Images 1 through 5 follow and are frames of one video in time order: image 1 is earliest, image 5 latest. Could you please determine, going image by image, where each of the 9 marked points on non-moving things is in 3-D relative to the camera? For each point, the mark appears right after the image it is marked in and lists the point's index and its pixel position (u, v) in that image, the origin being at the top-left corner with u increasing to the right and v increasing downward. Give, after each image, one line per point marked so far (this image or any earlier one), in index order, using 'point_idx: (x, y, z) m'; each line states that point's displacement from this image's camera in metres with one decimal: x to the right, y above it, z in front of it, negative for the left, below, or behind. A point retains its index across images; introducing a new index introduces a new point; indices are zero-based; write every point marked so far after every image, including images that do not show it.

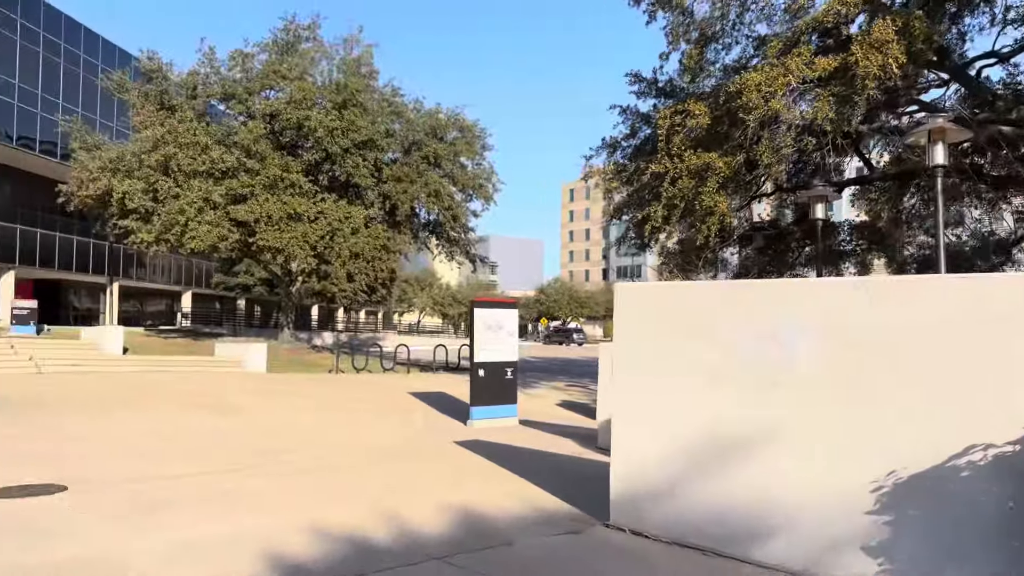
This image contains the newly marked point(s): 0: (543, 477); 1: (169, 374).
0: (+0.3, -2.1, +9.0) m
1: (-8.0, -2.0, +18.9) m
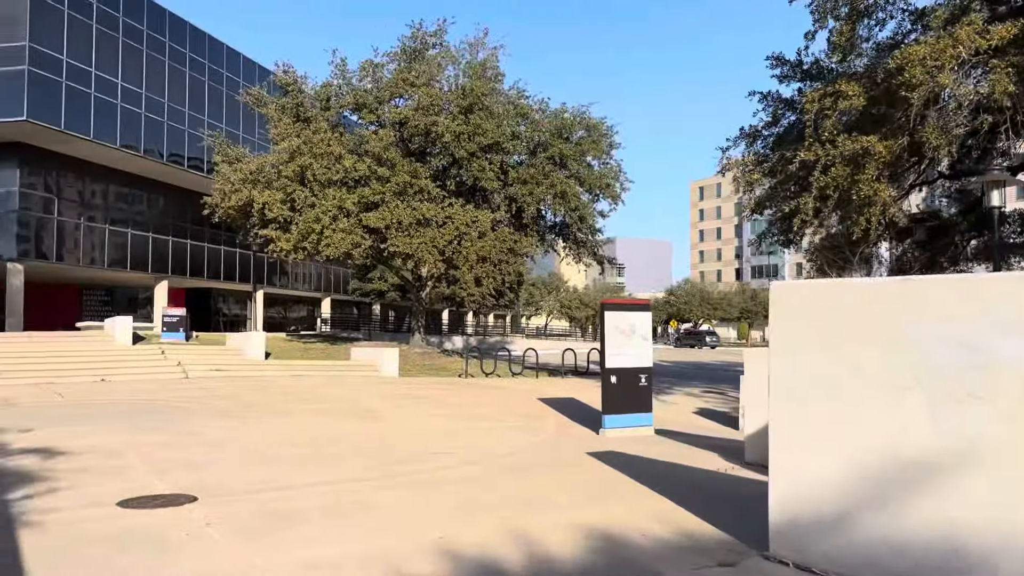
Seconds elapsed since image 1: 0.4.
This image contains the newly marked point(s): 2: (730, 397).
0: (+1.8, -2.1, +8.2) m
1: (-4.9, -2.2, +19.4) m
2: (+5.3, -2.6, +19.4) m
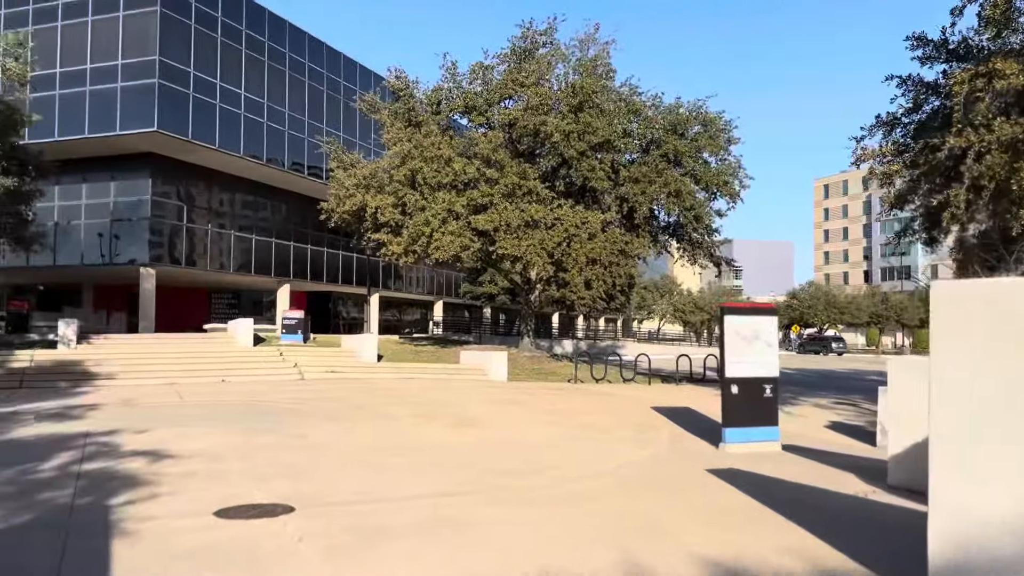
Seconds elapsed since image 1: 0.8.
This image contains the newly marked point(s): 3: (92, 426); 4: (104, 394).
0: (+2.8, -2.2, +7.3) m
1: (-2.3, -2.3, +19.2) m
2: (+7.8, -2.7, +17.9) m
3: (-5.9, -1.9, +11.2) m
4: (-8.1, -2.1, +15.9) m
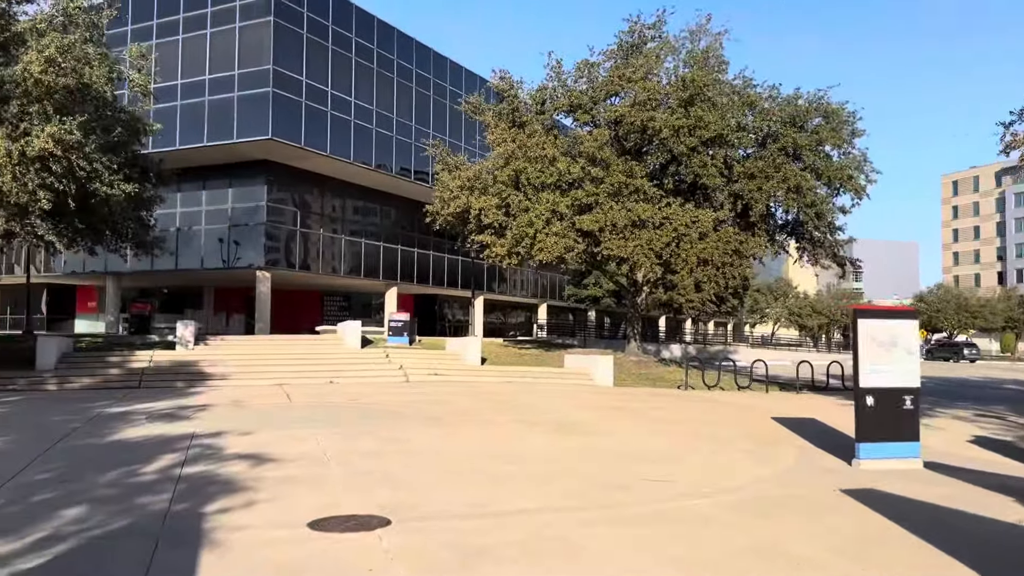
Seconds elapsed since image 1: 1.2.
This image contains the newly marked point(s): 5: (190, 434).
0: (+3.7, -2.1, +6.3) m
1: (+0.2, -2.3, +18.8) m
2: (+10.1, -2.7, +16.1) m
3: (-4.4, -1.9, +11.3) m
4: (-6.0, -2.1, +16.2) m
5: (-4.2, -1.9, +10.3) m
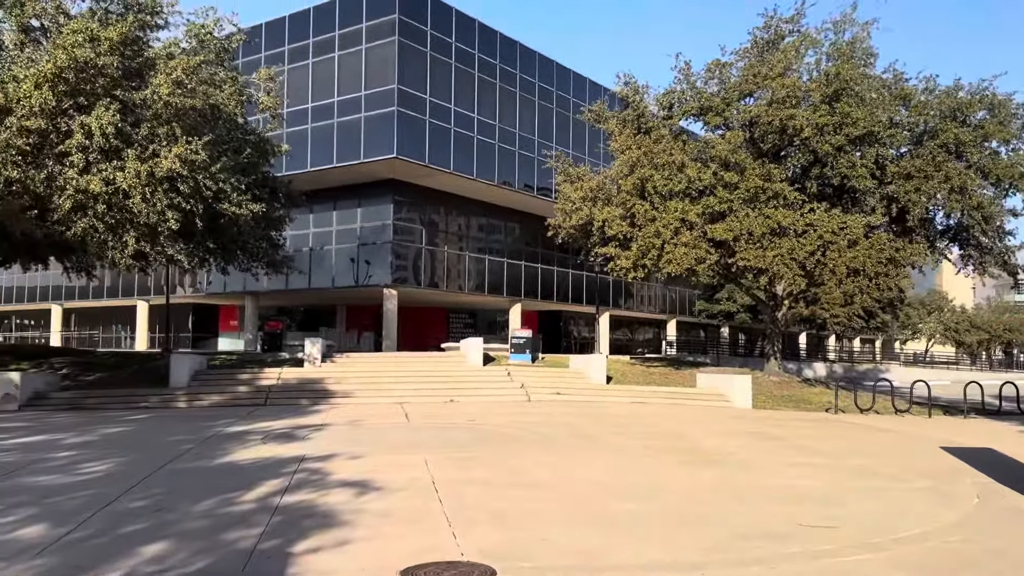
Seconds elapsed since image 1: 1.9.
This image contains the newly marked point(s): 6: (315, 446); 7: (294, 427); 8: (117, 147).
0: (+4.5, -2.2, +4.6) m
1: (+3.0, -2.6, +17.5) m
2: (+12.3, -2.8, +13.3) m
3: (-2.7, -2.2, +10.8) m
4: (-3.5, -2.5, +15.9) m
5: (-2.6, -2.1, +9.8) m
6: (-2.7, -2.2, +11.0) m
7: (-3.6, -2.3, +13.1) m
8: (-7.9, +2.8, +16.1) m
